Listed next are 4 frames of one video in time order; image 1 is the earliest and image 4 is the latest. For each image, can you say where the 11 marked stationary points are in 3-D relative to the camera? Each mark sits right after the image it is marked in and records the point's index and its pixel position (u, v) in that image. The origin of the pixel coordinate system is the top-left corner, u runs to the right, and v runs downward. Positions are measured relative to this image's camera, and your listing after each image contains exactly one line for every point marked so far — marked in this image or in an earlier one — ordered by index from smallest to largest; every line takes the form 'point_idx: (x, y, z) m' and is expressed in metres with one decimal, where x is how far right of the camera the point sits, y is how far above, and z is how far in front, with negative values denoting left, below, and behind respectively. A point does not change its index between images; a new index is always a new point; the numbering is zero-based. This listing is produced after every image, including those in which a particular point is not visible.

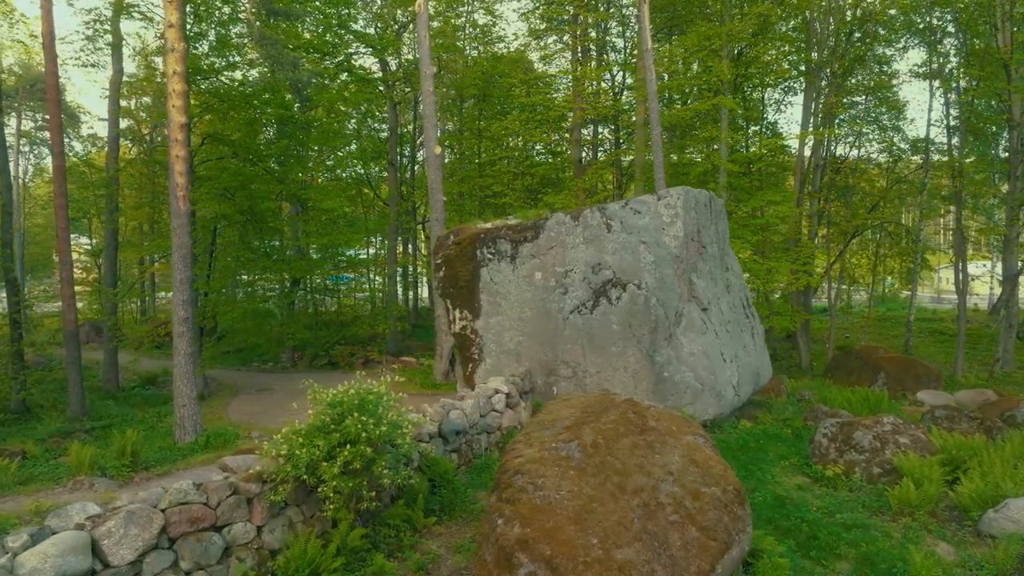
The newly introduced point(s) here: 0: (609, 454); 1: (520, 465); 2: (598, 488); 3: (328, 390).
0: (+0.7, -1.2, +4.6) m
1: (+0.1, -1.2, +4.4) m
2: (+0.6, -1.3, +4.2) m
3: (-1.5, -0.8, +5.2) m
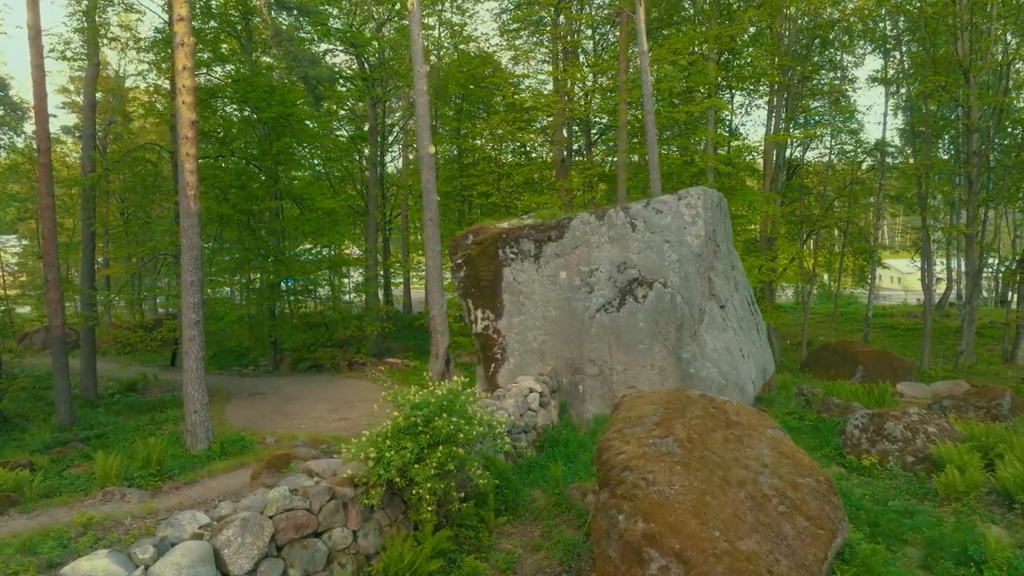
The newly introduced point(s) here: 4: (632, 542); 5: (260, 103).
0: (+1.4, -1.1, +4.6) m
1: (+0.8, -1.2, +4.4) m
2: (+1.3, -1.3, +4.3) m
3: (-0.8, -0.8, +5.1) m
4: (+0.7, -1.5, +3.9) m
5: (-5.7, +4.3, +15.2) m
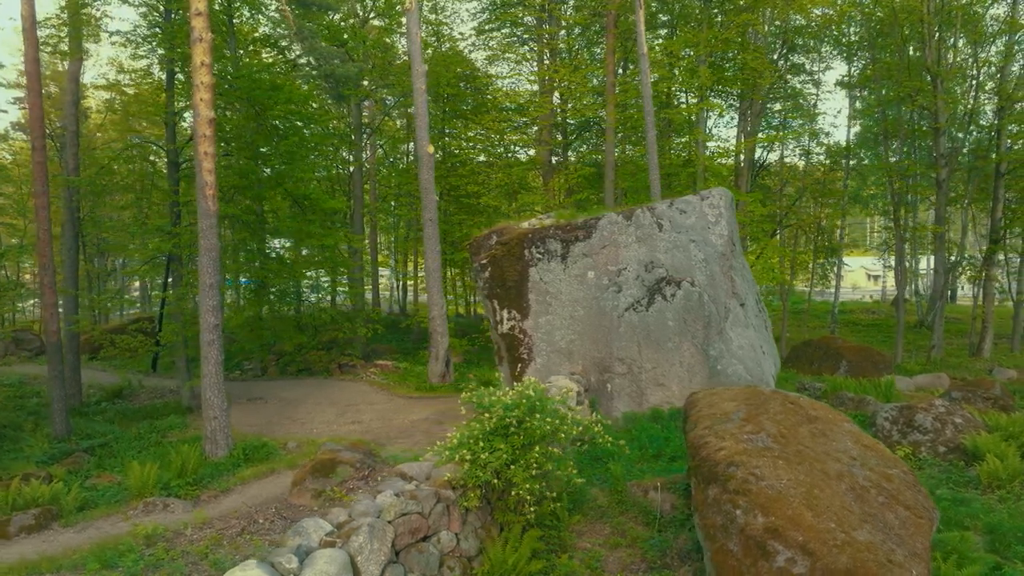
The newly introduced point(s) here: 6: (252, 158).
0: (+2.1, -1.1, +4.8) m
1: (+1.5, -1.2, +4.5) m
2: (+2.0, -1.3, +4.4) m
3: (-0.1, -0.8, +5.1) m
4: (+1.5, -1.5, +4.0) m
5: (-5.6, +4.3, +14.9) m
6: (-6.0, +3.0, +15.1) m
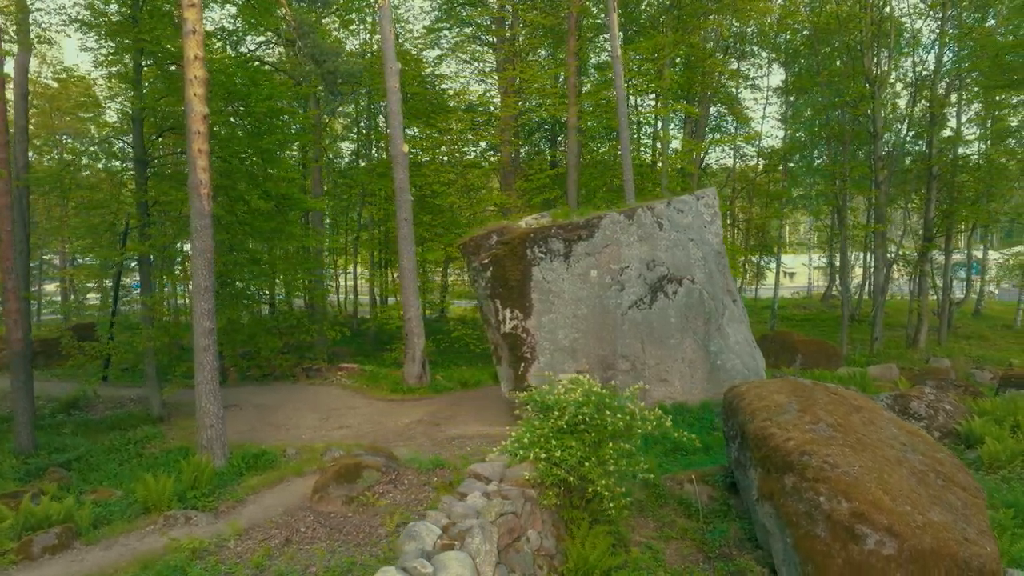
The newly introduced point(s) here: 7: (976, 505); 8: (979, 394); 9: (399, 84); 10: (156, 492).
0: (+2.6, -1.1, +5.0) m
1: (+2.1, -1.1, +4.6) m
2: (+2.6, -1.2, +4.7) m
3: (+0.4, -0.8, +5.2) m
4: (+2.1, -1.5, +4.1) m
5: (-6.1, +4.2, +14.3) m
6: (-6.5, +2.9, +14.5) m
7: (+3.2, -1.5, +4.6) m
8: (+7.5, -1.7, +10.5) m
9: (-2.7, +5.0, +15.9) m
10: (-3.8, -2.2, +6.9) m
